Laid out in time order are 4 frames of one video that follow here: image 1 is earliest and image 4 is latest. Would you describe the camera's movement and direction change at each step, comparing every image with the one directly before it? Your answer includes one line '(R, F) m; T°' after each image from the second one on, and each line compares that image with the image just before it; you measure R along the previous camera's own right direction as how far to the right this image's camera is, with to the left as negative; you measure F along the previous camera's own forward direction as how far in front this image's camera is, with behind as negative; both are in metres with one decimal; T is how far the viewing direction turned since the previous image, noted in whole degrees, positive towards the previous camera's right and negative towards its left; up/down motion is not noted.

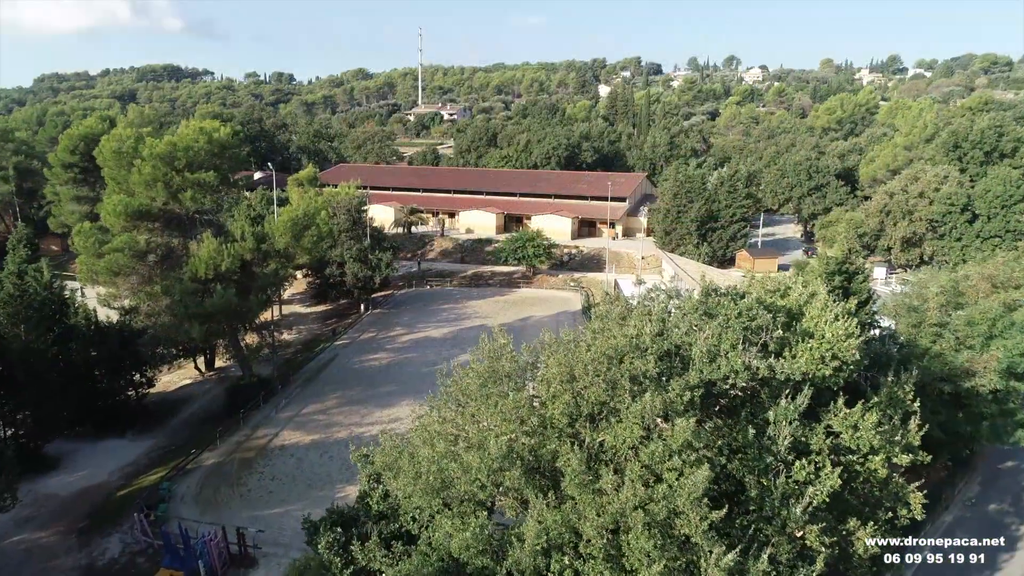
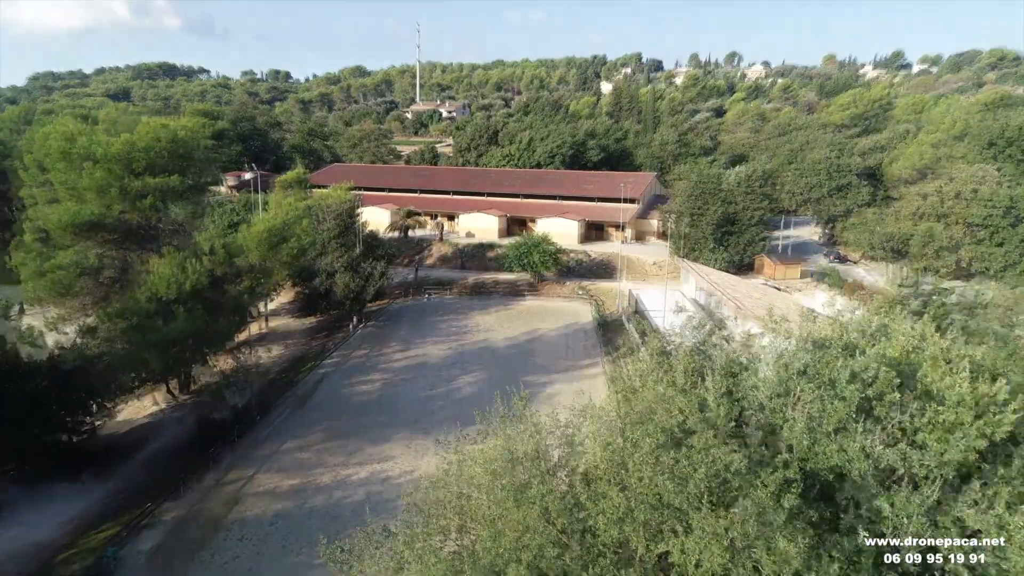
(-0.4, +3.6) m; 0°
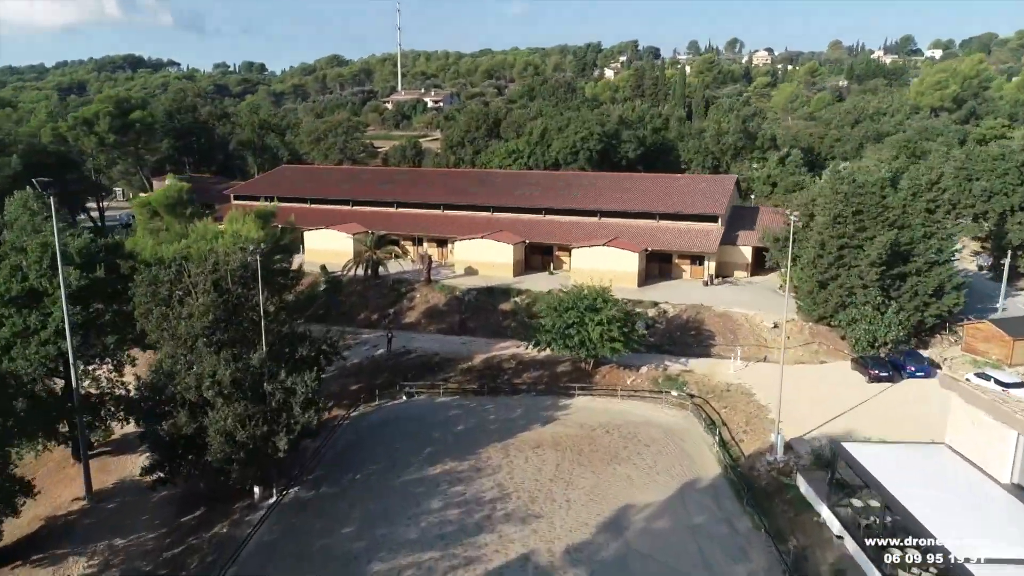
(-2.2, +21.7) m; +1°
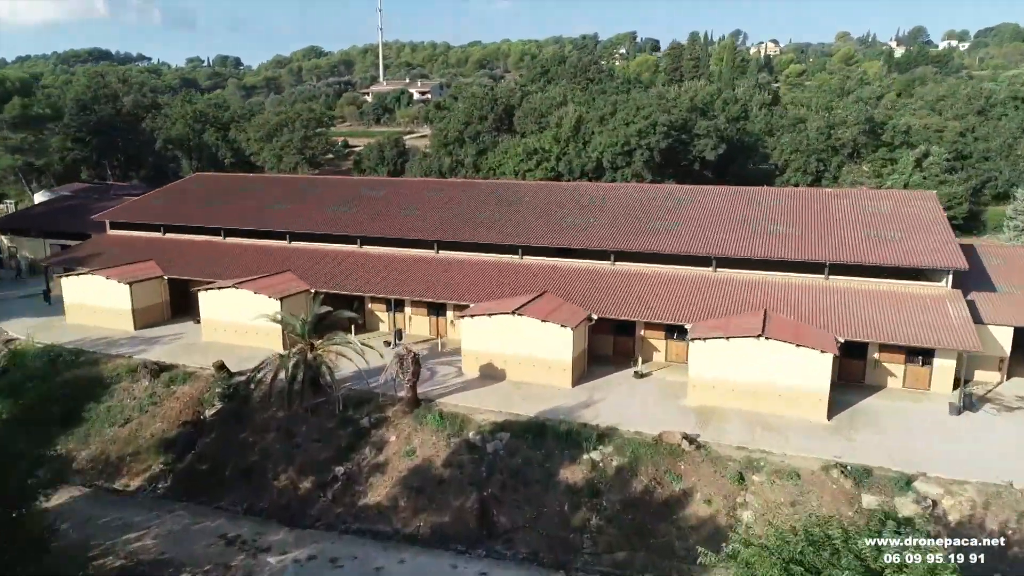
(-2.3, +20.3) m; +1°
